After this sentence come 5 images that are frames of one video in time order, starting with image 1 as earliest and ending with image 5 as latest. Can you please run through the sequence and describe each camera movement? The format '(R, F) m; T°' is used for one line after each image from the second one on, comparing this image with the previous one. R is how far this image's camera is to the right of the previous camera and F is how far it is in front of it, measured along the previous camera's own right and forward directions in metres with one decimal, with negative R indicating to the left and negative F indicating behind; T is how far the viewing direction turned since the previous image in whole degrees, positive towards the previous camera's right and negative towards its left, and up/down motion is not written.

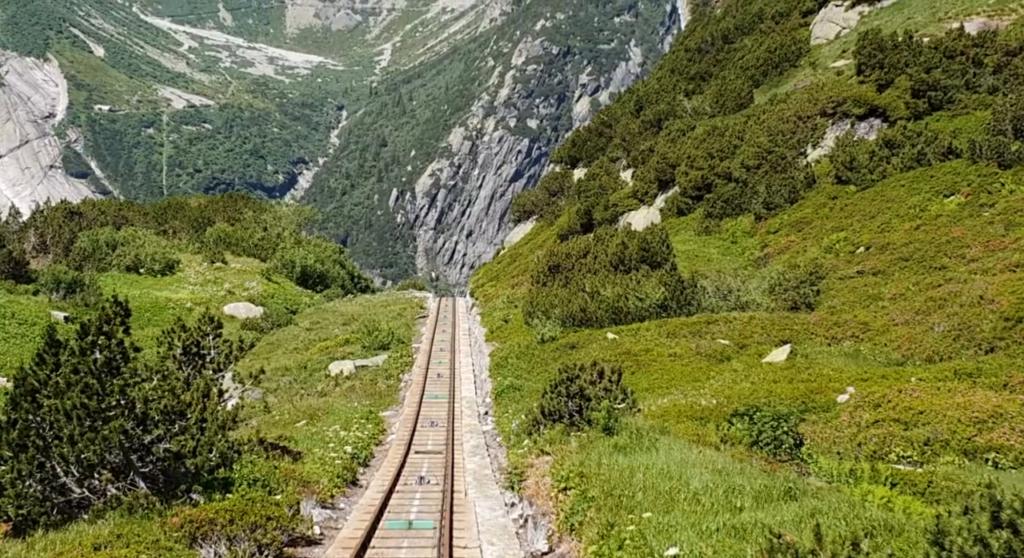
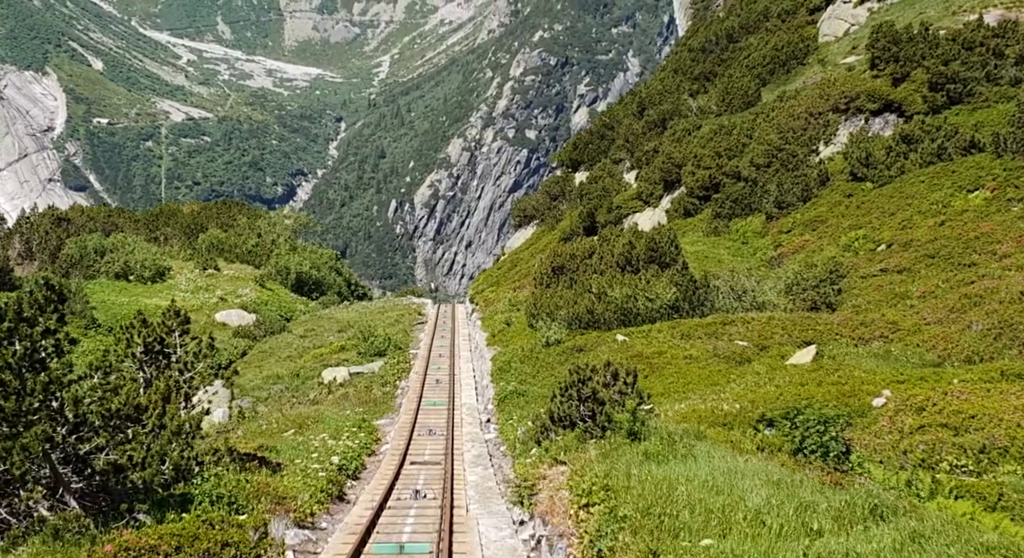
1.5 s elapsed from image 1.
(-0.2, +2.3) m; 0°
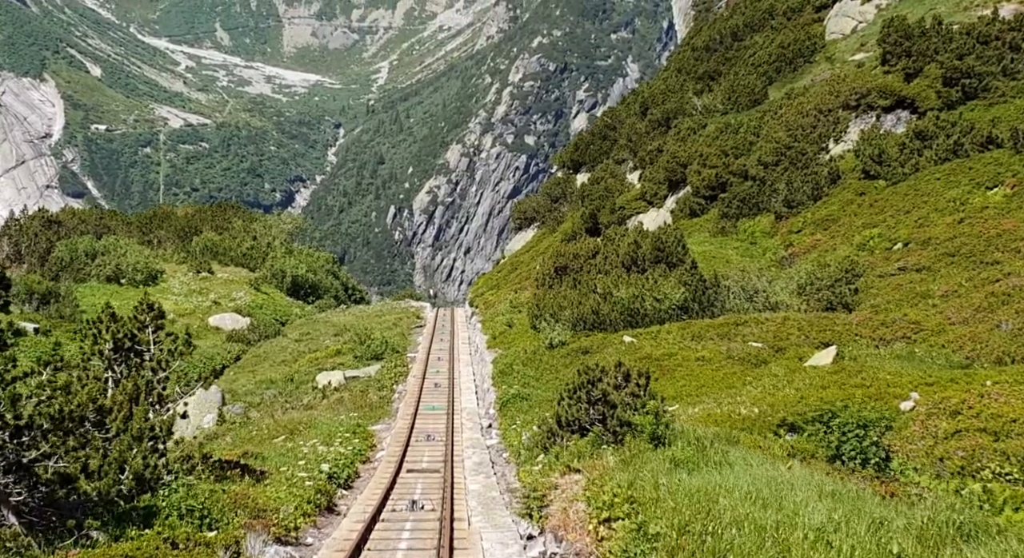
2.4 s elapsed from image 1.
(-0.1, +1.5) m; 0°
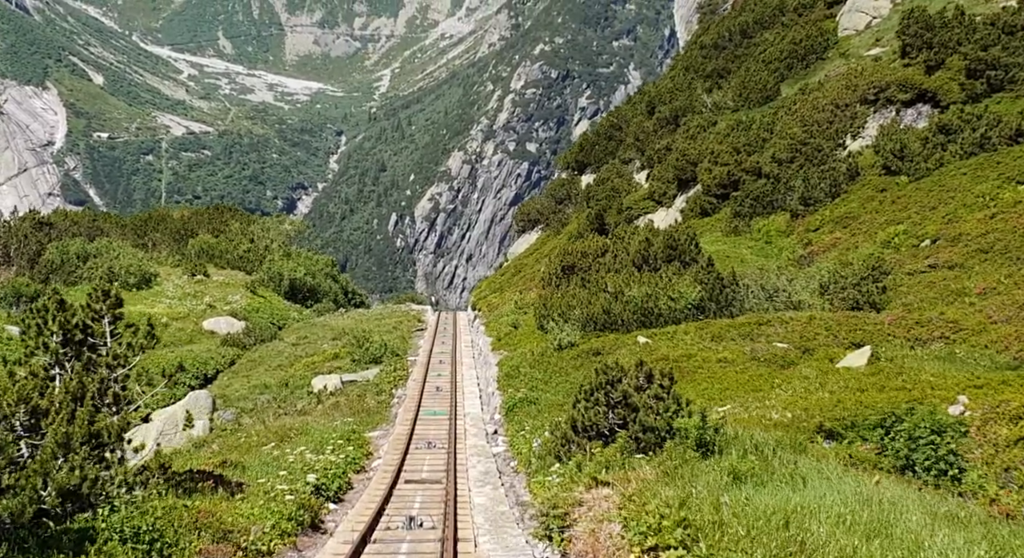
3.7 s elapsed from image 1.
(-0.2, +2.1) m; 0°
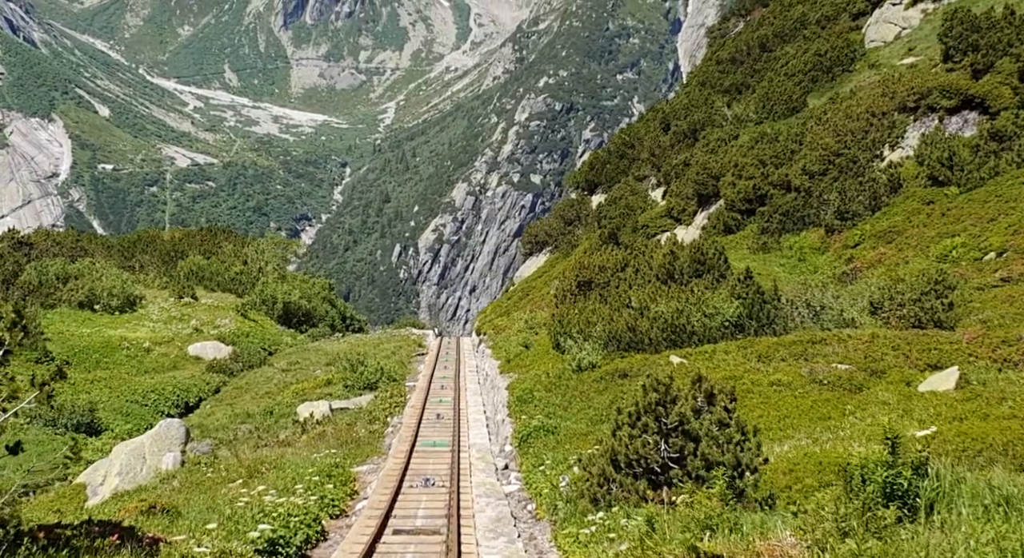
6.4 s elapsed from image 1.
(-0.3, +4.2) m; 0°
